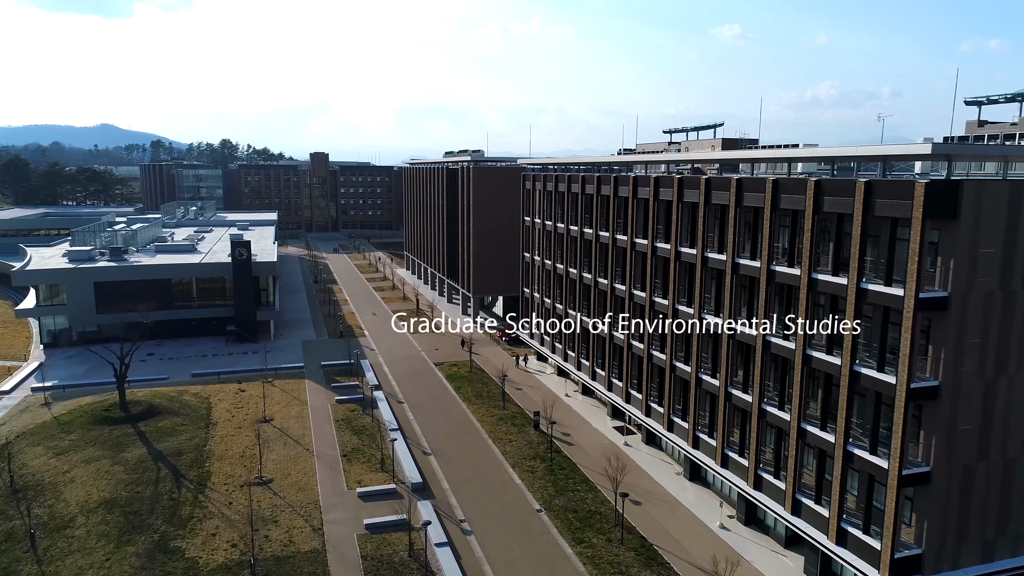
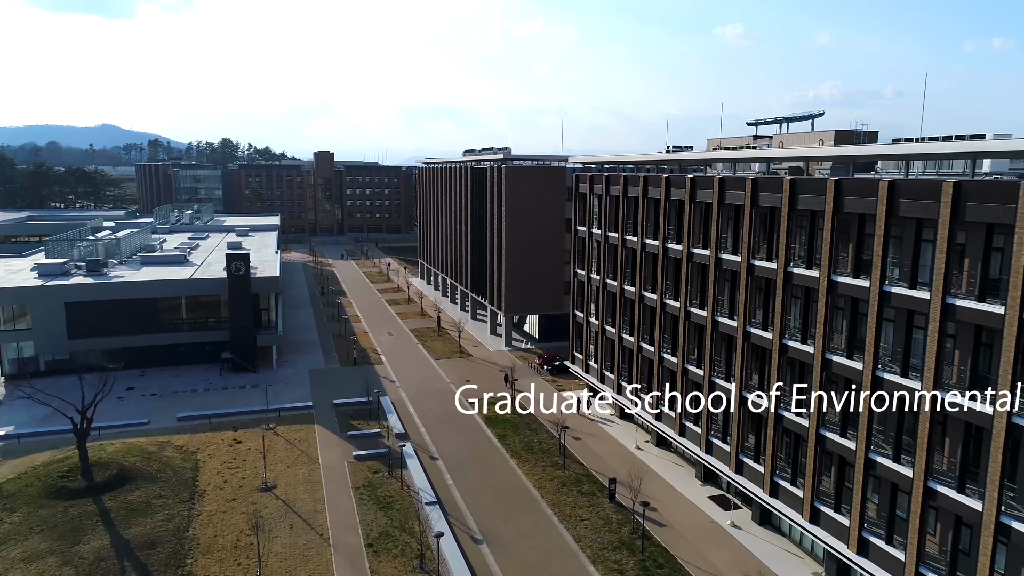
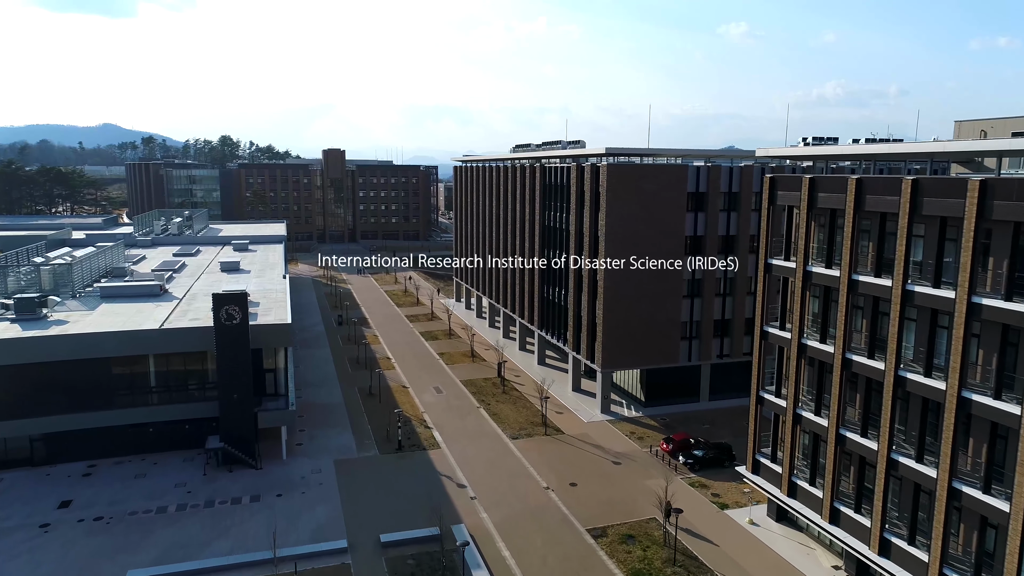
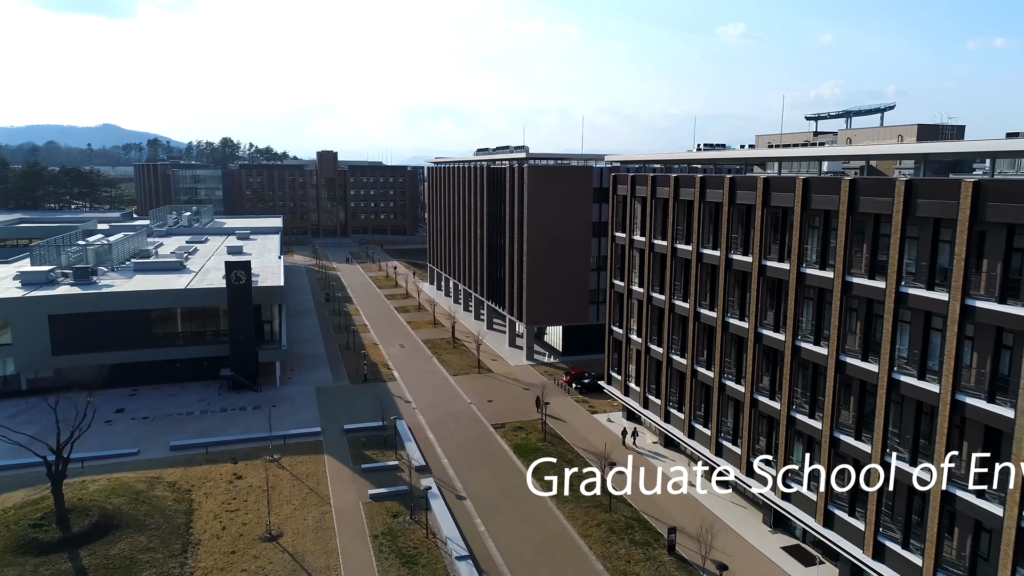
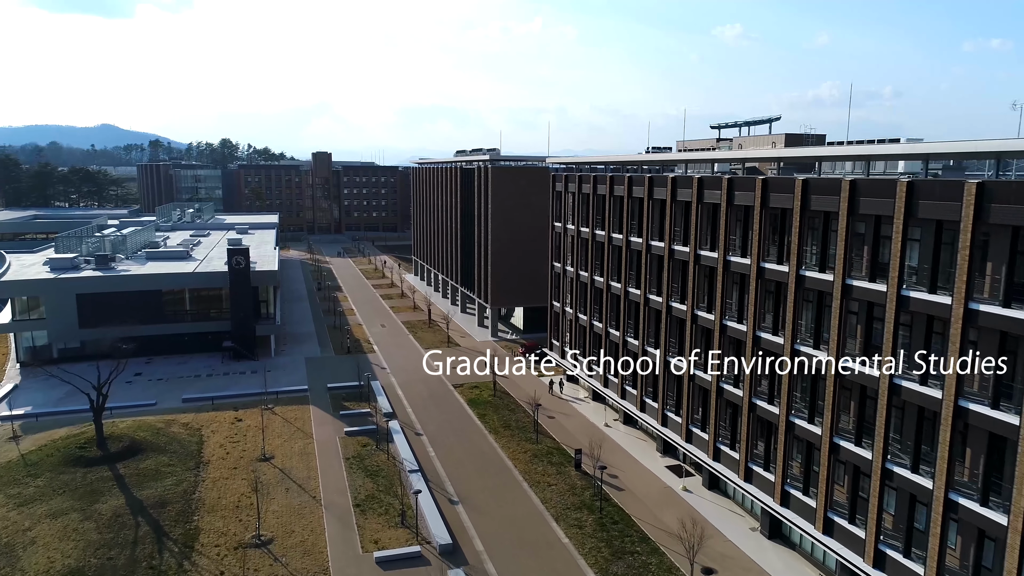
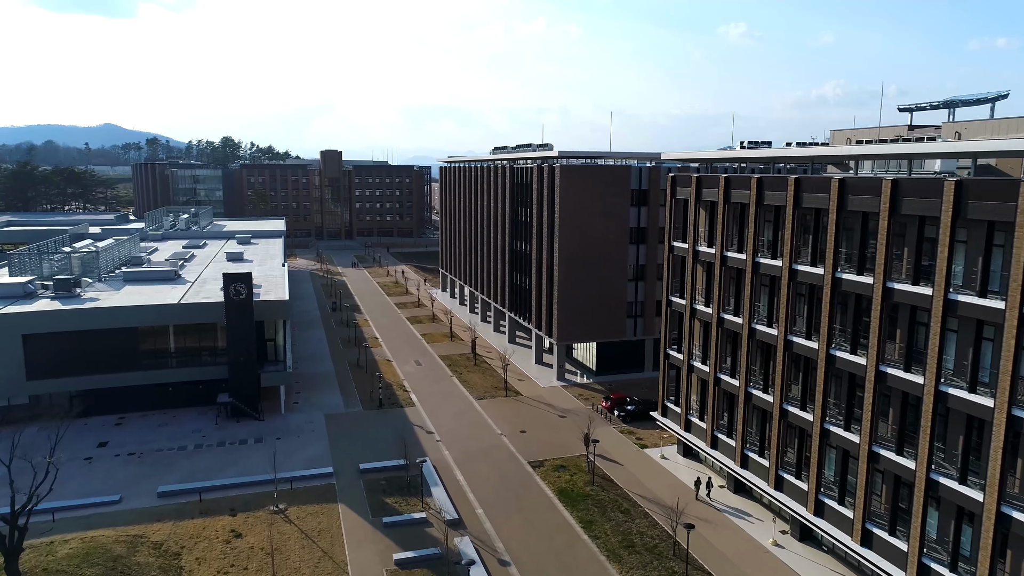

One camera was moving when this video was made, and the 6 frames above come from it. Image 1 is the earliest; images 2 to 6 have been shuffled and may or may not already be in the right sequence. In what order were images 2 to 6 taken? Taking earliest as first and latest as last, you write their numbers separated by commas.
5, 2, 4, 6, 3
